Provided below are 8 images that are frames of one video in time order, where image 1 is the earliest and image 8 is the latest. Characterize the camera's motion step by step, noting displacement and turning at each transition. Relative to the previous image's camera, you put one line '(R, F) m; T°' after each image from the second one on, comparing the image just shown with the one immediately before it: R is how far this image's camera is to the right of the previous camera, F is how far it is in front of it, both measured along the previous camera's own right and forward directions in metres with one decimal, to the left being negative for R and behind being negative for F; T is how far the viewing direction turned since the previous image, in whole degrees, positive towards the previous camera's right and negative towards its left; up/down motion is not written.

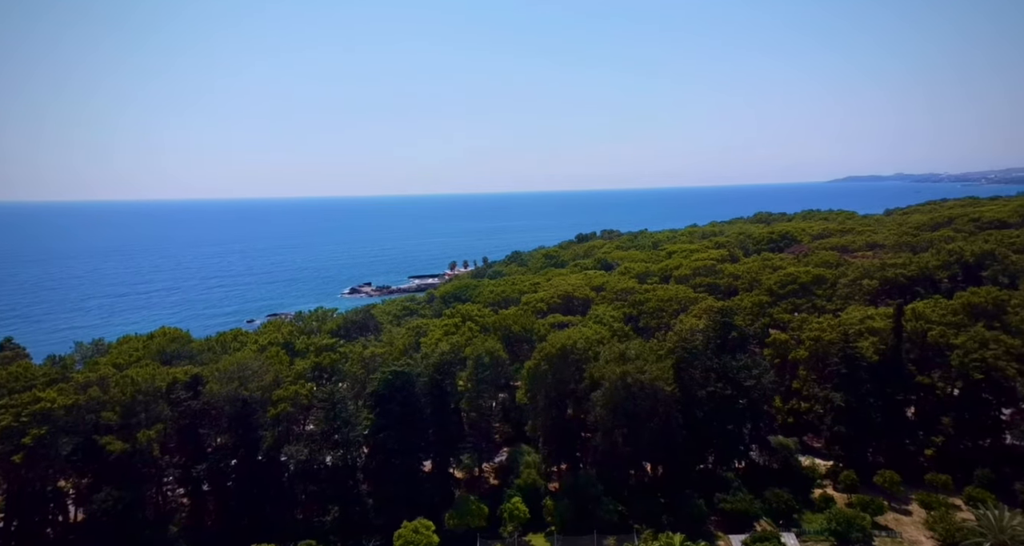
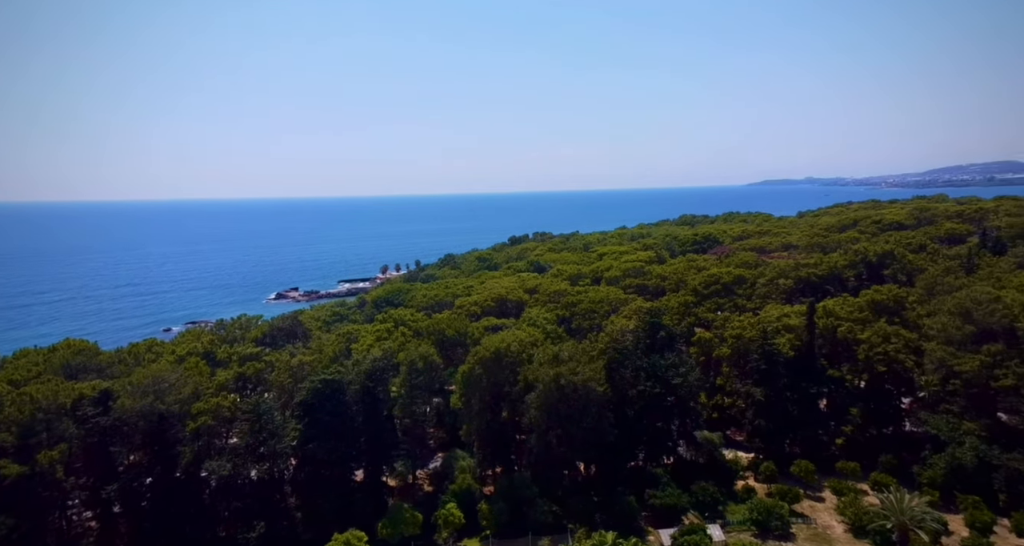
(+0.5, -0.5) m; +5°
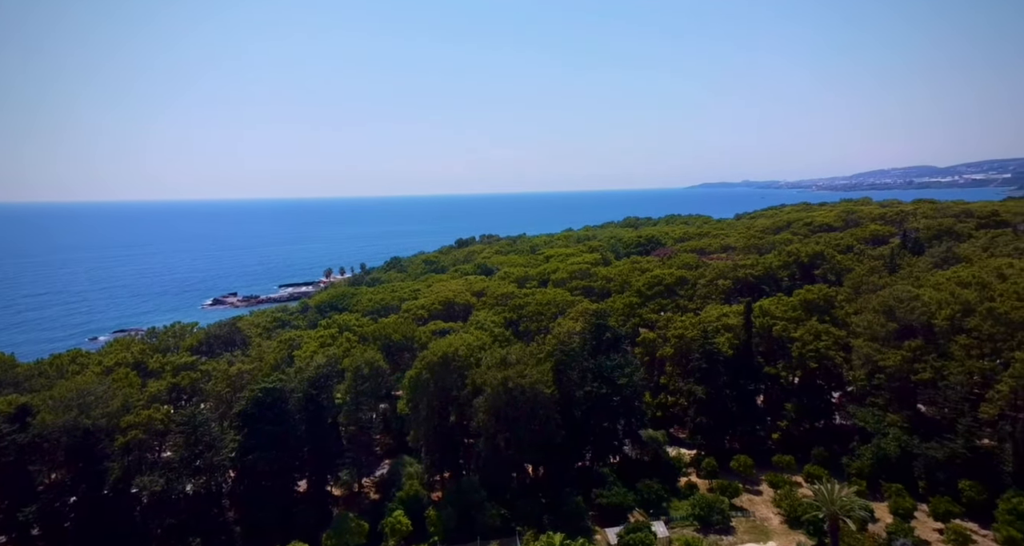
(+0.4, -0.2) m; +4°
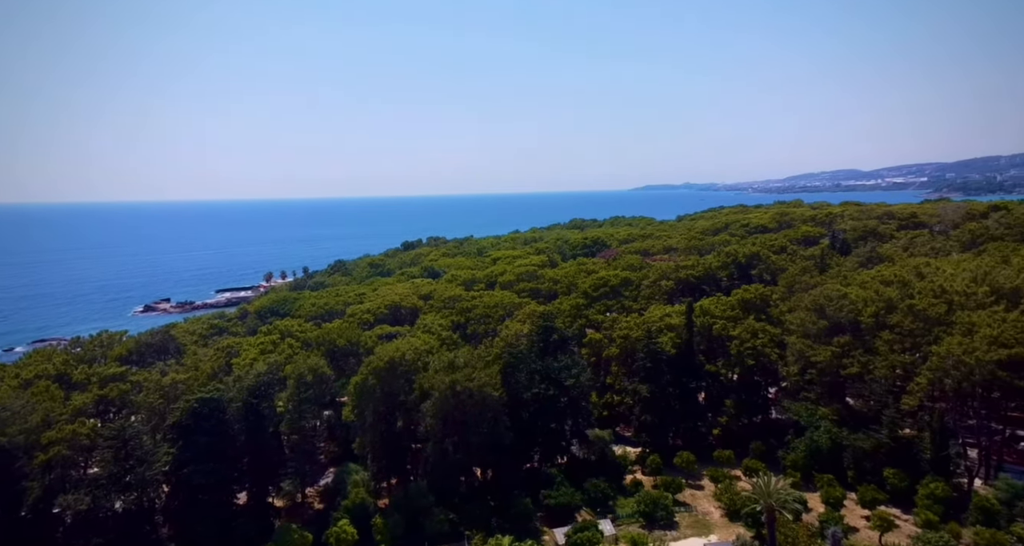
(+0.4, -0.1) m; +4°
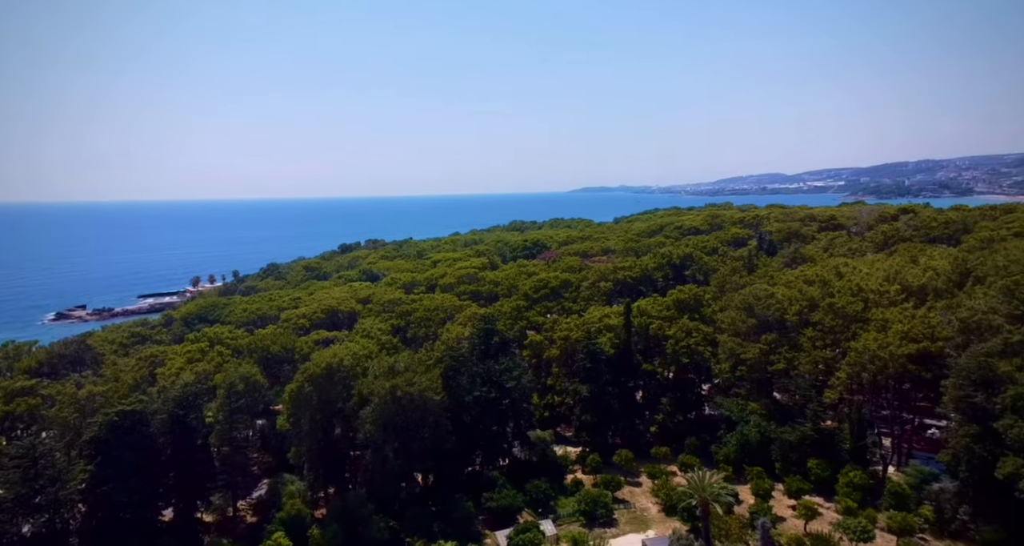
(+0.3, -0.1) m; +5°
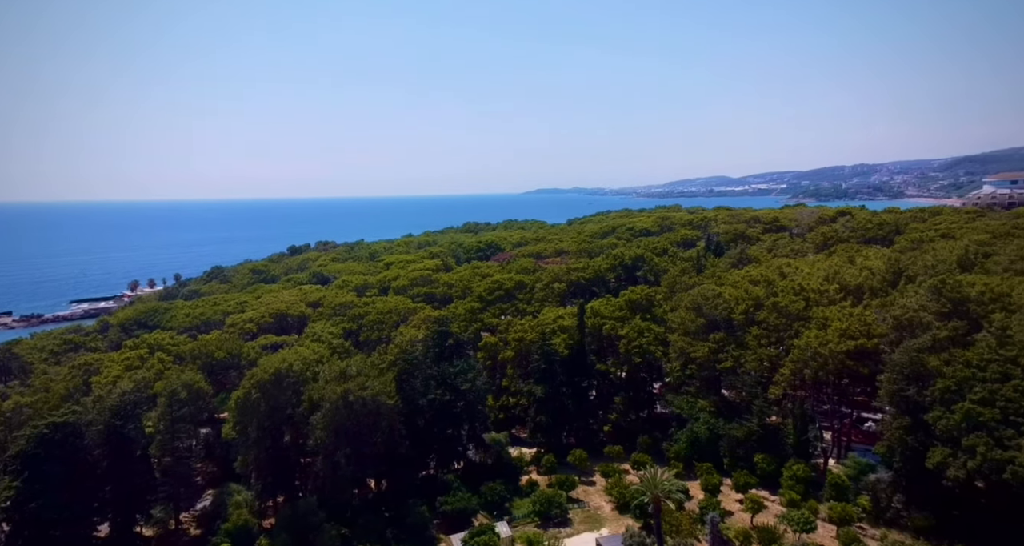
(+0.1, -0.1) m; +4°
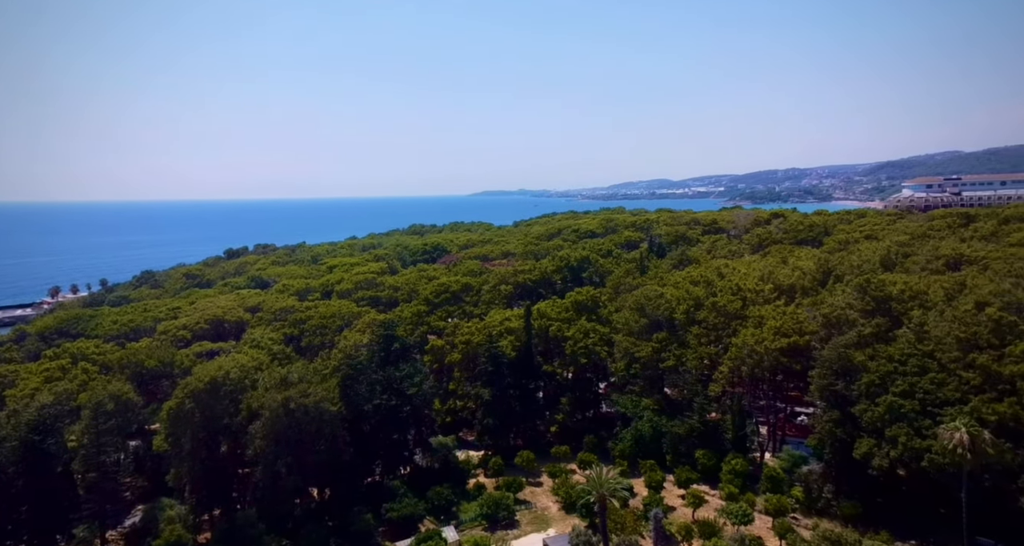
(+0.2, -0.2) m; +4°
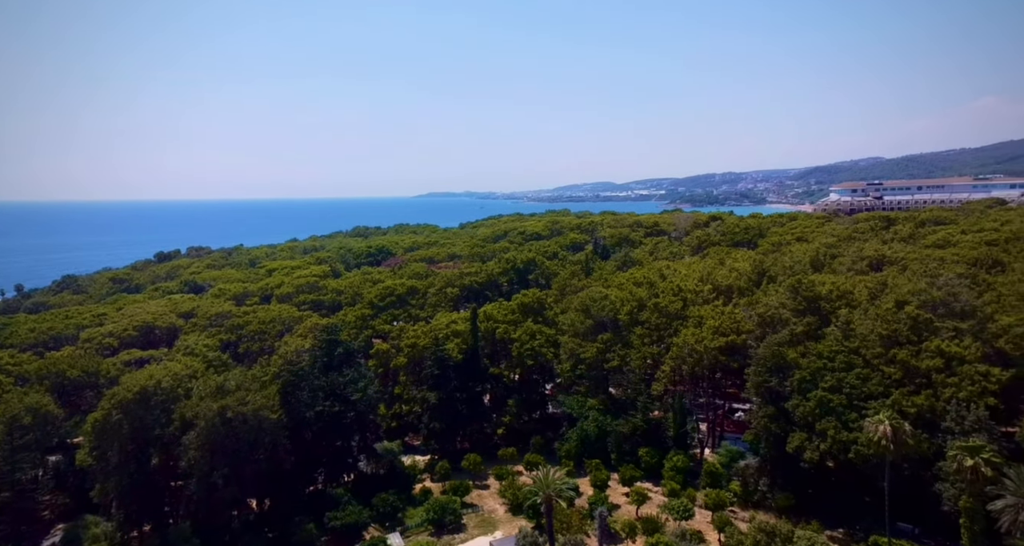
(+0.2, -0.2) m; +4°
